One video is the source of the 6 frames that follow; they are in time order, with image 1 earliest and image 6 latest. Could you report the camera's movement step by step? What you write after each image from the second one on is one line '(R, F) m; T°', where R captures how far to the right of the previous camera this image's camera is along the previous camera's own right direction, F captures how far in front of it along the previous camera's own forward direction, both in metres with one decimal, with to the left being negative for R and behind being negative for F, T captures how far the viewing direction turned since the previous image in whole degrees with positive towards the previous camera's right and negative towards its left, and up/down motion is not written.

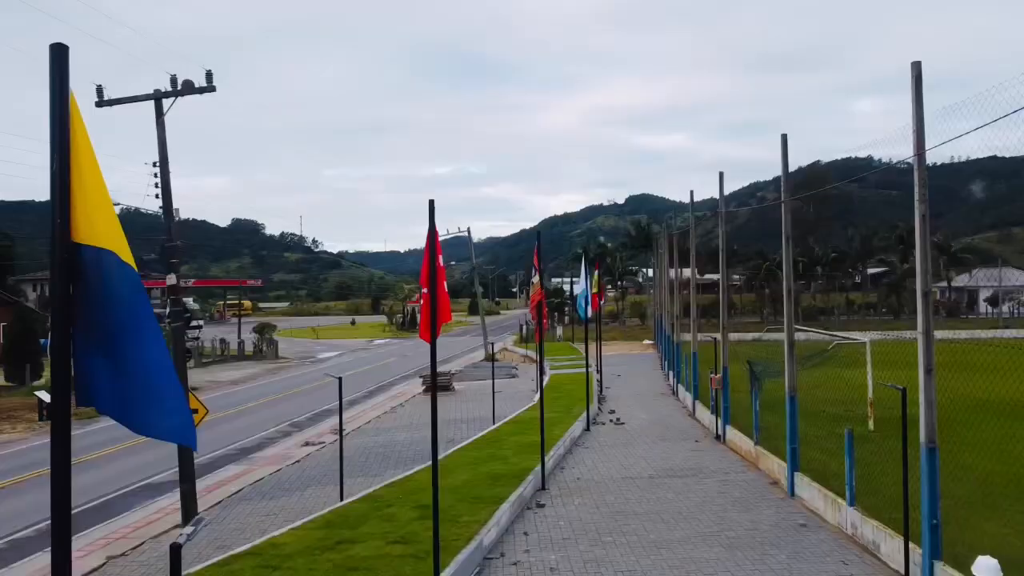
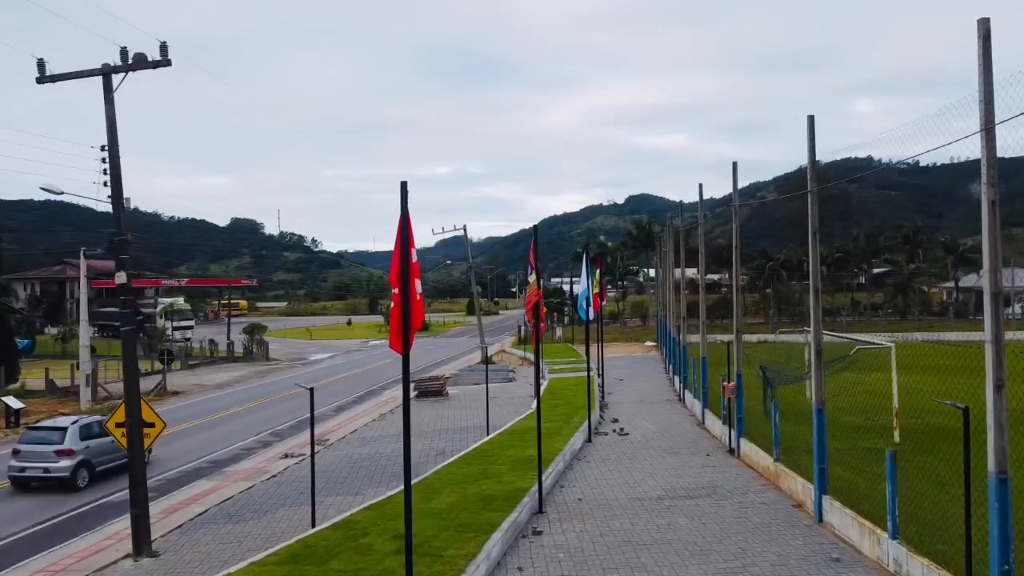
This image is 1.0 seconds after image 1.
(0.0, +0.5) m; 0°
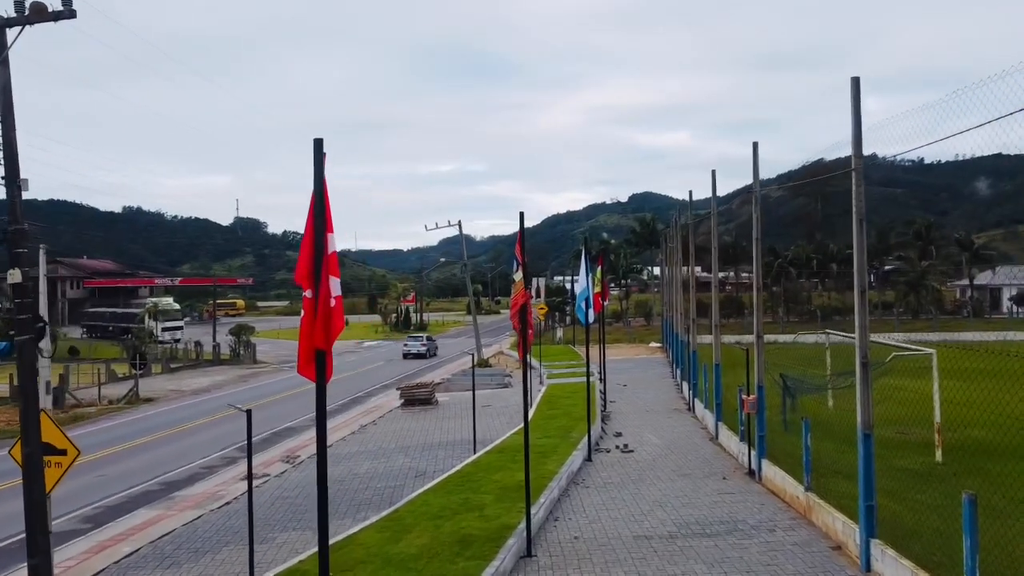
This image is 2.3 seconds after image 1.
(+0.1, +0.8) m; 0°
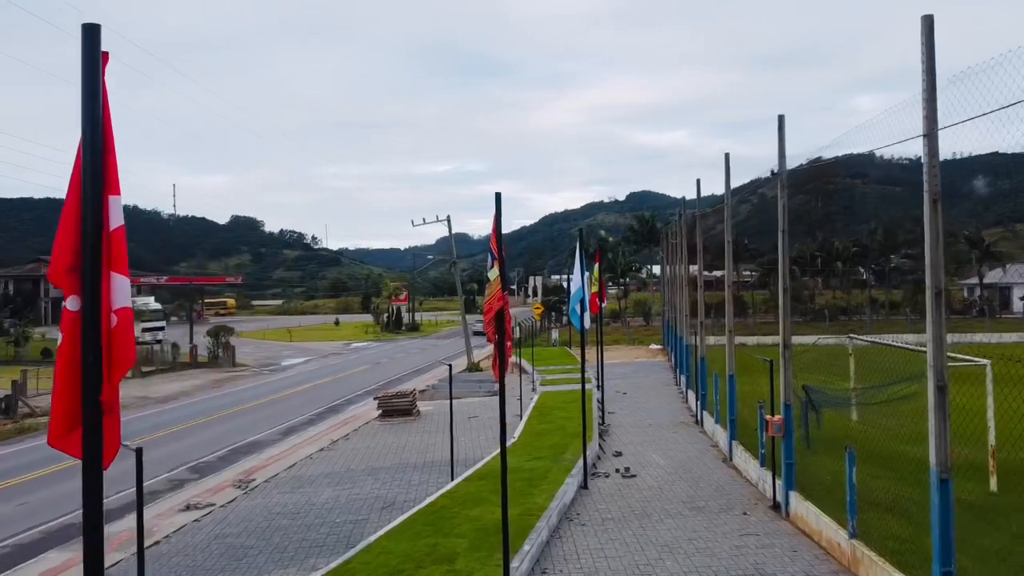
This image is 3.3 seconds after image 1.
(+0.1, +0.8) m; 0°
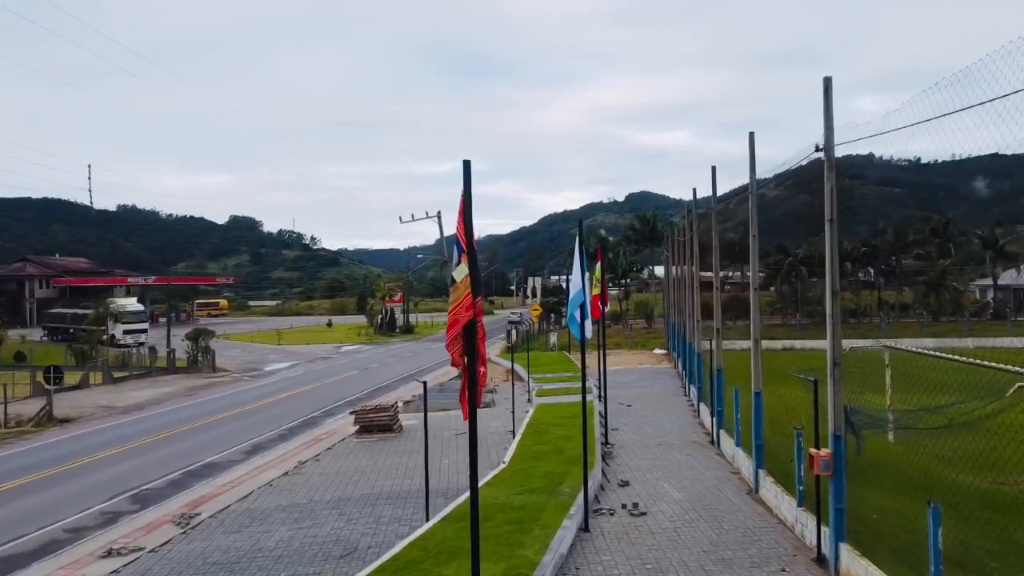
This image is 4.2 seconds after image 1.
(+0.1, +0.8) m; 0°
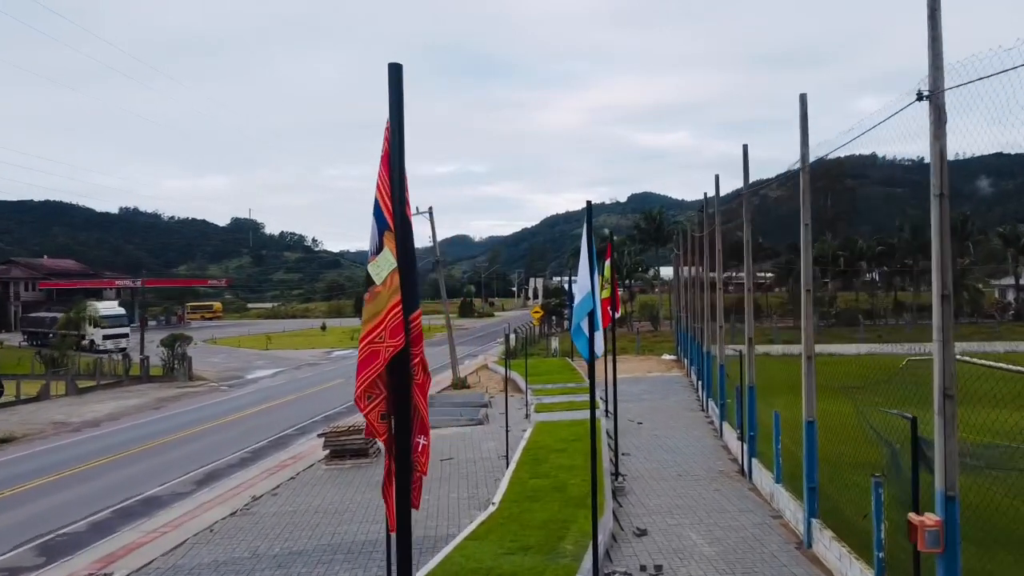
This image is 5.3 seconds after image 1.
(+0.1, +1.0) m; 0°
